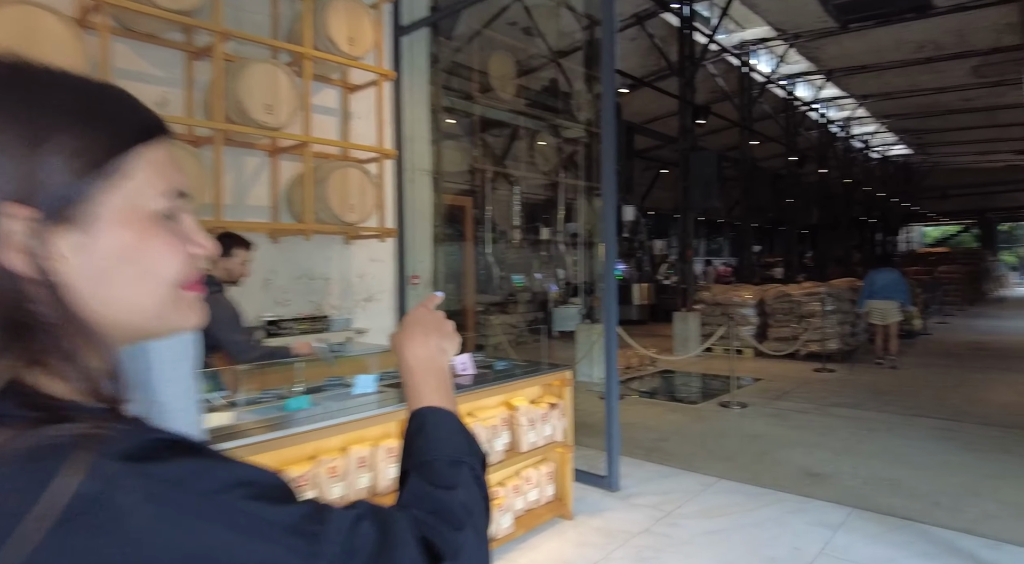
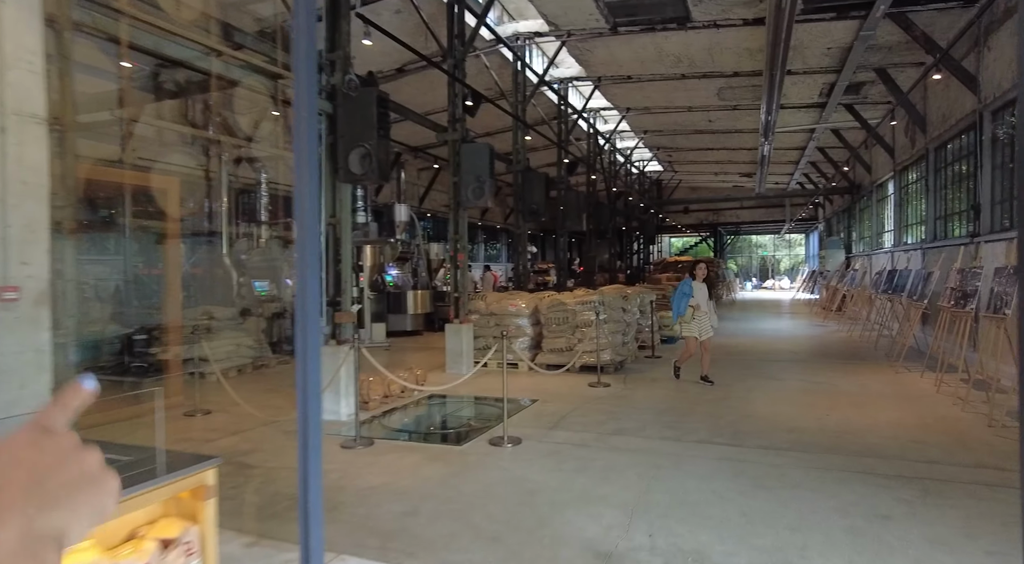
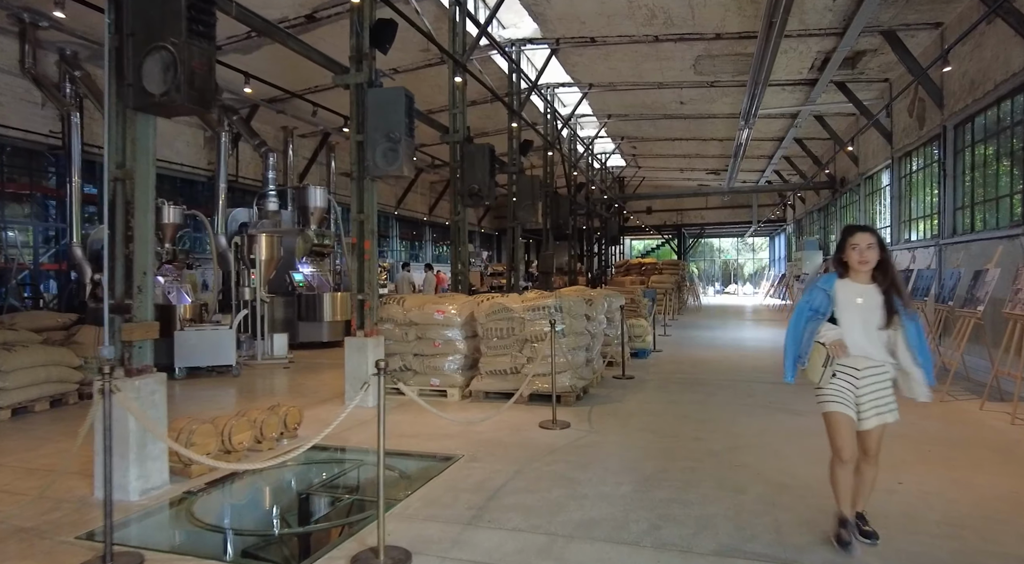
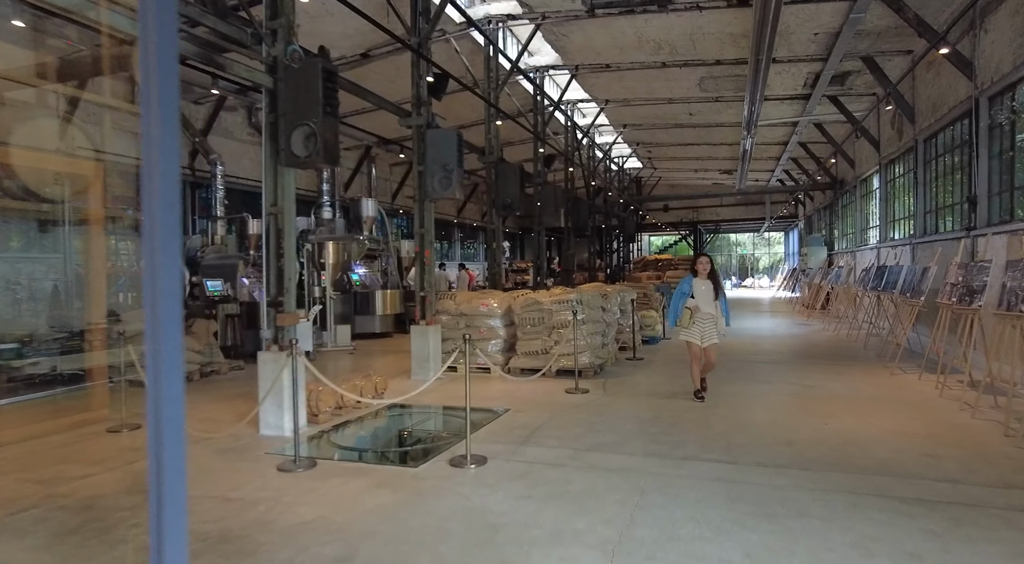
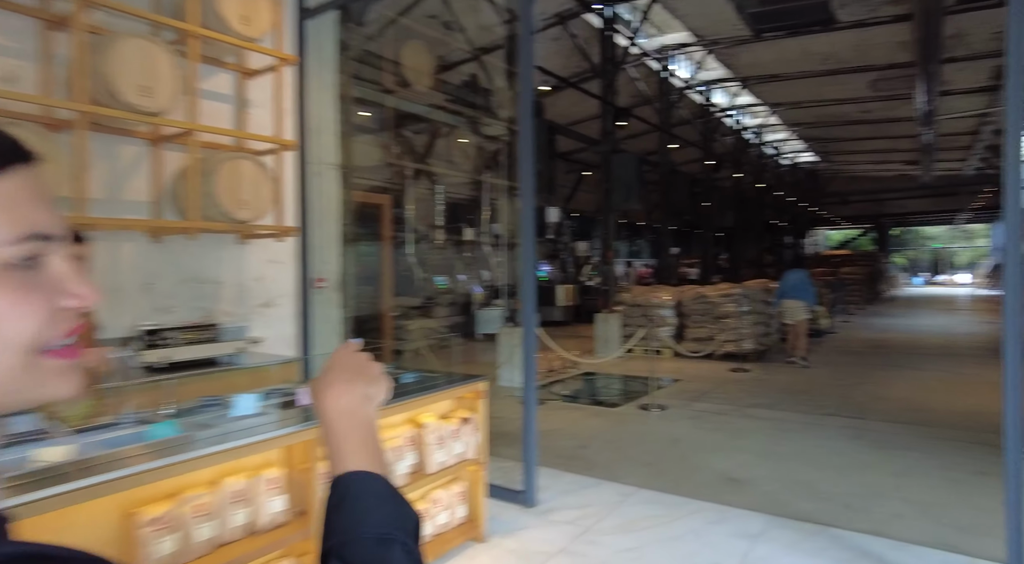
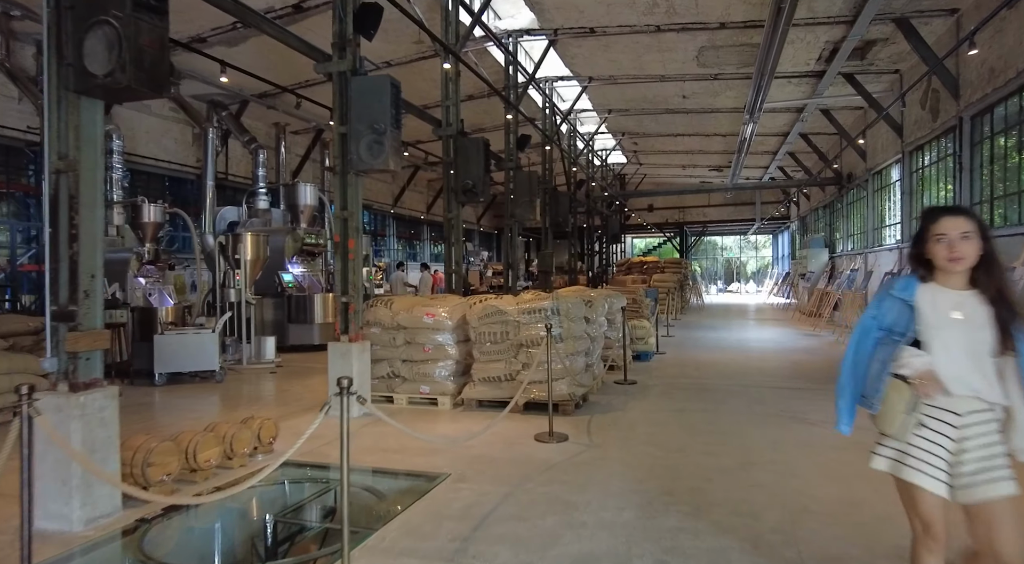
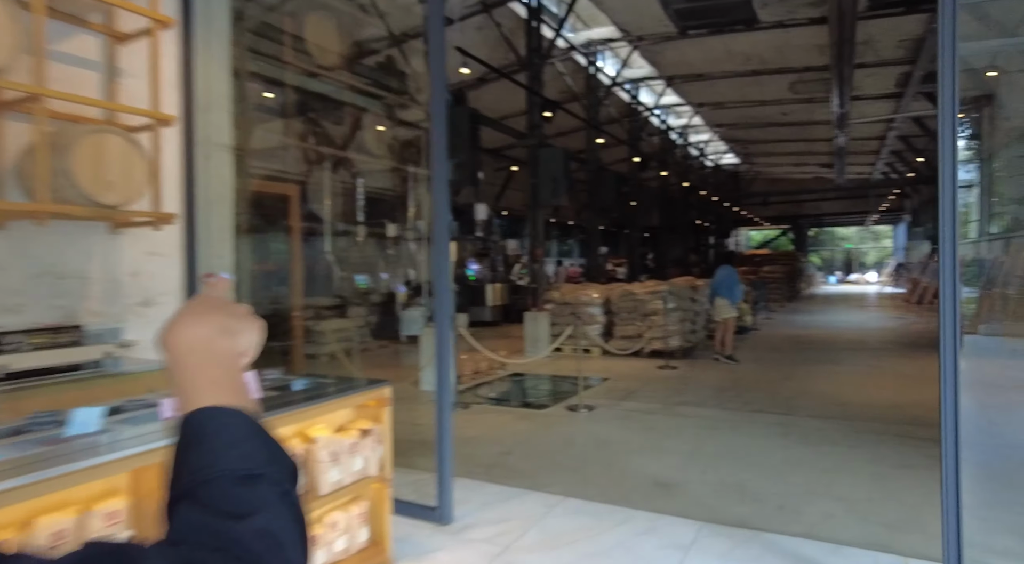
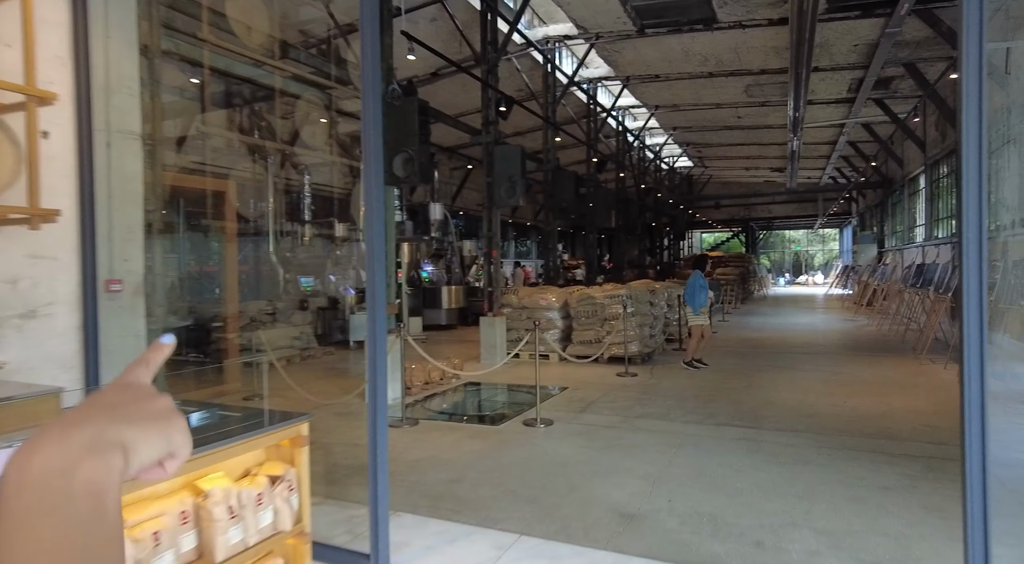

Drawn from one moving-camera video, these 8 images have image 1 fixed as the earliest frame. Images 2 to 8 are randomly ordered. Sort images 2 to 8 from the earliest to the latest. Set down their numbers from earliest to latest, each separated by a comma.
5, 7, 8, 2, 4, 3, 6
